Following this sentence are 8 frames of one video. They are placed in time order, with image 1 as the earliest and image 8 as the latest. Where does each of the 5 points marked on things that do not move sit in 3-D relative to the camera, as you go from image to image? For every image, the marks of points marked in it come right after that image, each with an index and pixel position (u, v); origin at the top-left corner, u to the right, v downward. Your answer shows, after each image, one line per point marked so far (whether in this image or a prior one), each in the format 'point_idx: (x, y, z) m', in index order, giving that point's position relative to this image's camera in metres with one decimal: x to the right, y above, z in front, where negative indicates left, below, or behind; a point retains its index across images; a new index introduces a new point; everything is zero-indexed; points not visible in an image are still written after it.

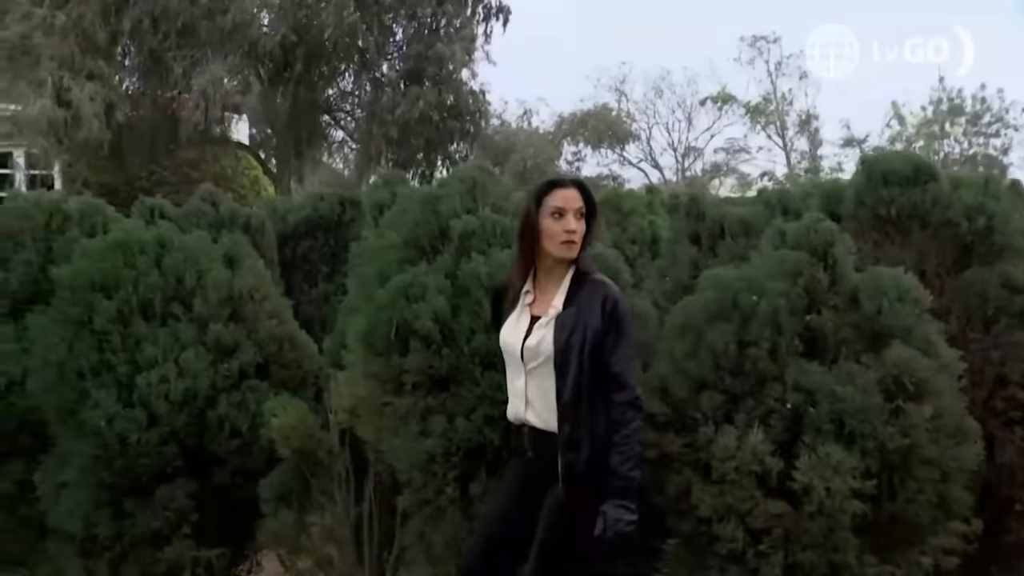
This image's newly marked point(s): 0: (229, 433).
0: (-1.5, -0.8, +5.0) m
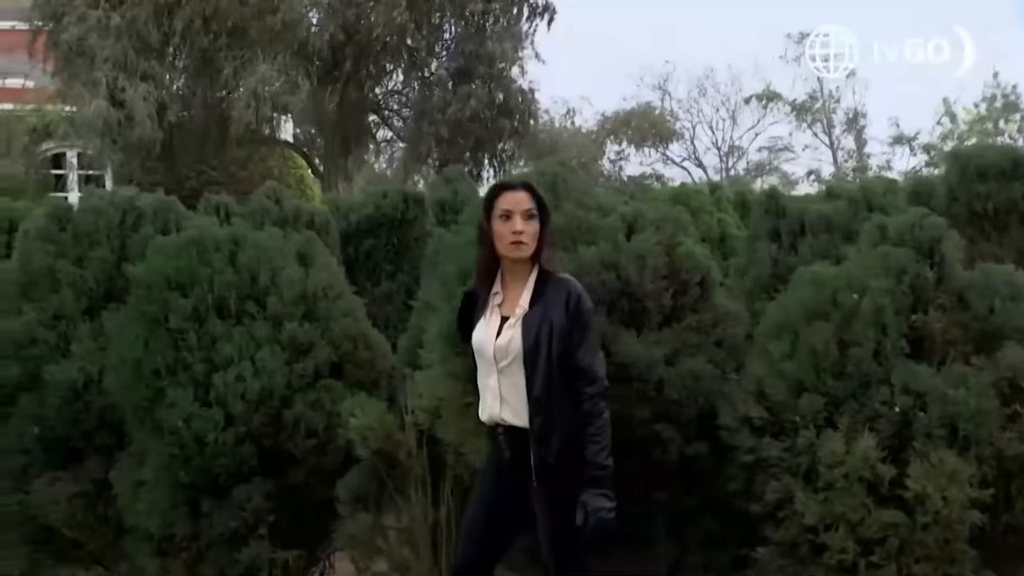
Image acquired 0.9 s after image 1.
0: (-1.1, -0.8, +4.9) m
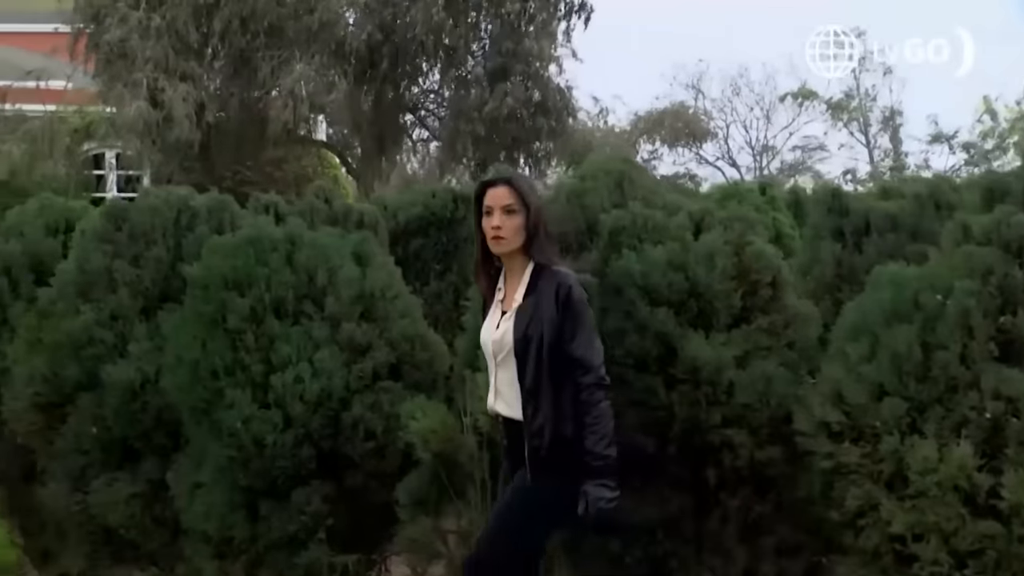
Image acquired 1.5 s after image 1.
0: (-0.8, -0.8, +4.9) m
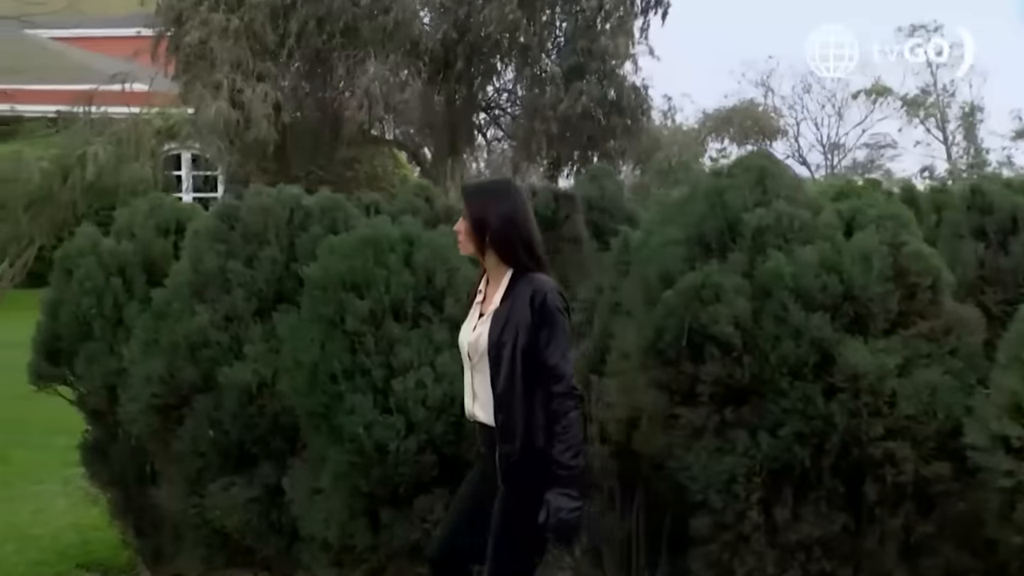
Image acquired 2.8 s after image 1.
0: (-0.1, -0.8, +4.7) m
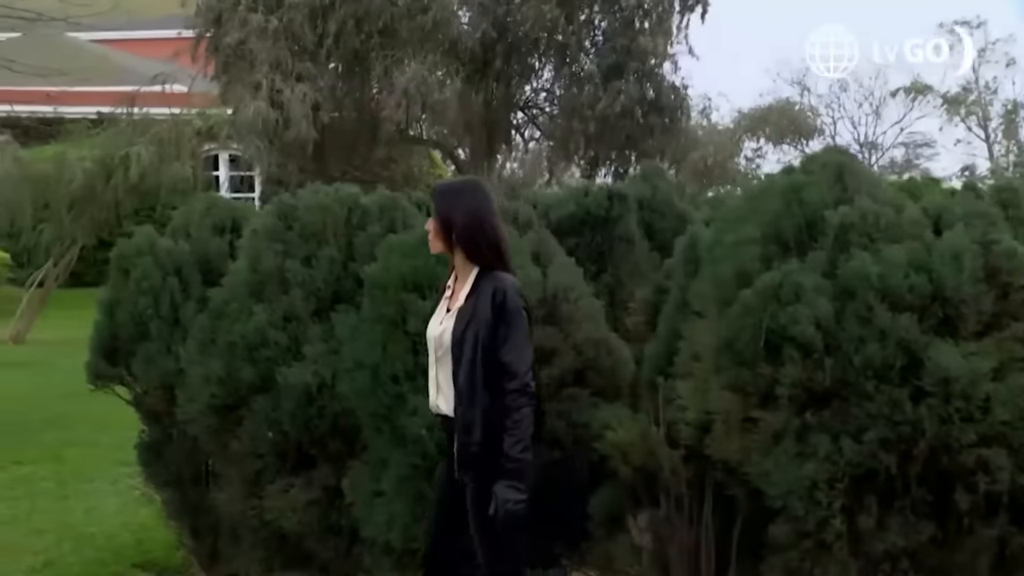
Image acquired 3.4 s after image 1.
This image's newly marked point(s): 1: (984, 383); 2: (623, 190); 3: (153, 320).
0: (+0.2, -0.8, +4.6) m
1: (+1.9, -0.4, +3.6) m
2: (+0.9, +0.8, +7.3) m
3: (-2.2, -0.2, +5.5) m
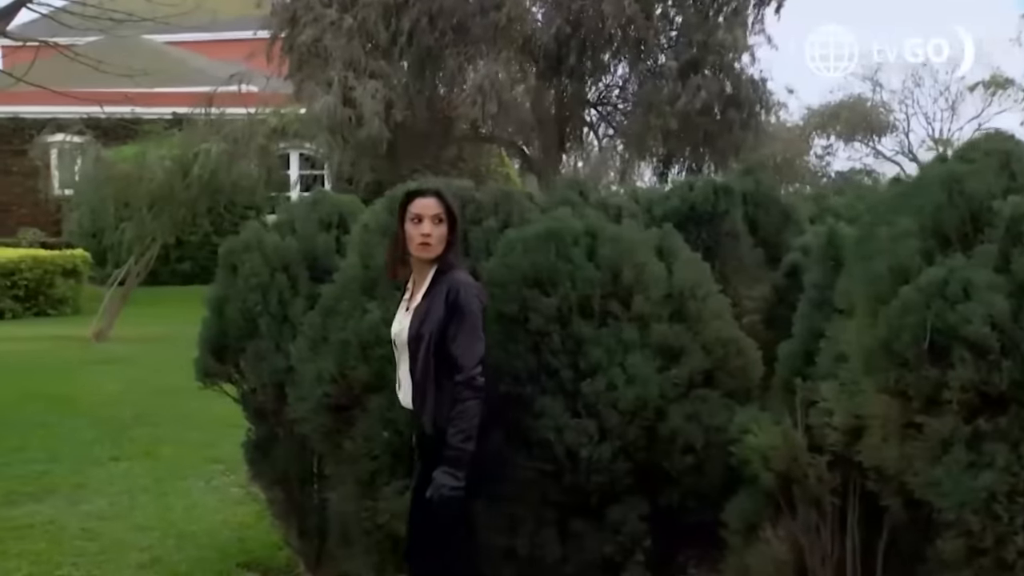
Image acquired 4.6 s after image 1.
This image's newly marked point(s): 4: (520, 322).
0: (+0.8, -0.8, +4.4) m
1: (+2.5, -0.4, +3.3) m
2: (+1.7, +0.8, +7.0) m
3: (-1.5, -0.2, +5.4) m
4: (+0.1, -0.2, +4.5) m
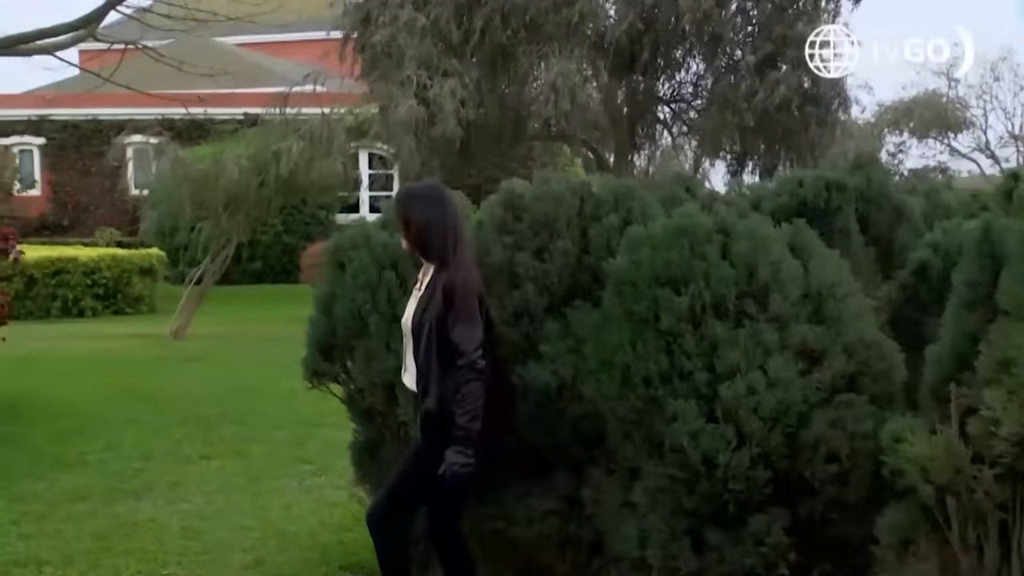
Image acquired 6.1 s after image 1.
0: (+1.4, -0.8, +4.1) m
1: (+3.0, -0.4, +3.0) m
2: (+2.4, +0.8, +6.7) m
3: (-0.8, -0.2, +5.3) m
4: (+0.7, -0.2, +4.3) m
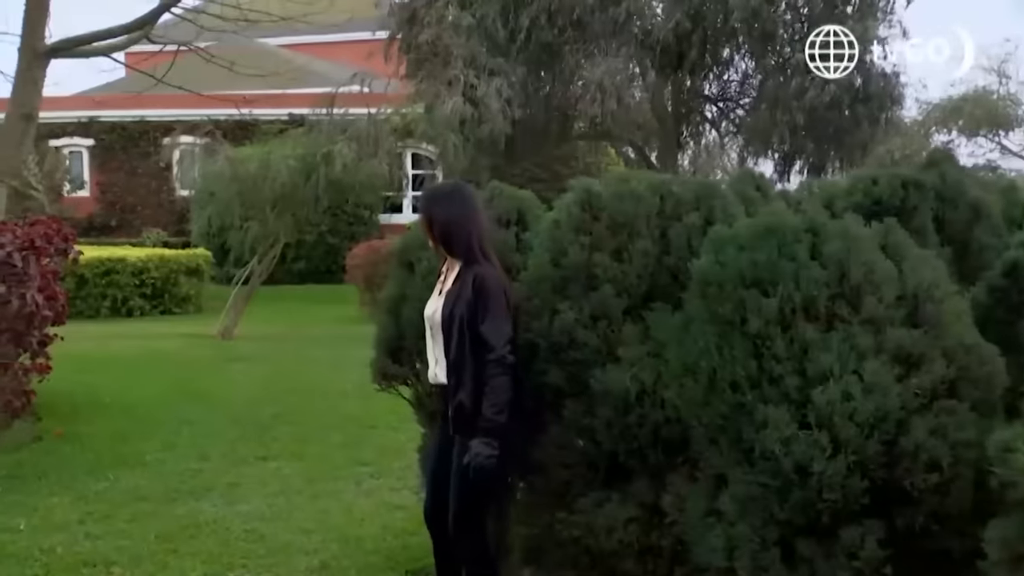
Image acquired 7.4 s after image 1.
0: (+1.8, -0.8, +4.0) m
1: (+3.3, -0.4, +2.7) m
2: (+2.9, +0.8, +6.5) m
3: (-0.4, -0.2, +5.2) m
4: (+1.1, -0.2, +4.2) m
